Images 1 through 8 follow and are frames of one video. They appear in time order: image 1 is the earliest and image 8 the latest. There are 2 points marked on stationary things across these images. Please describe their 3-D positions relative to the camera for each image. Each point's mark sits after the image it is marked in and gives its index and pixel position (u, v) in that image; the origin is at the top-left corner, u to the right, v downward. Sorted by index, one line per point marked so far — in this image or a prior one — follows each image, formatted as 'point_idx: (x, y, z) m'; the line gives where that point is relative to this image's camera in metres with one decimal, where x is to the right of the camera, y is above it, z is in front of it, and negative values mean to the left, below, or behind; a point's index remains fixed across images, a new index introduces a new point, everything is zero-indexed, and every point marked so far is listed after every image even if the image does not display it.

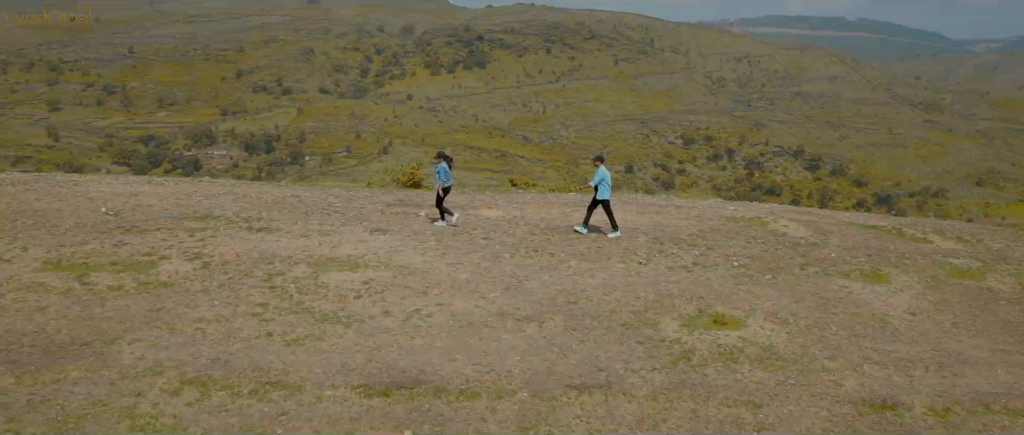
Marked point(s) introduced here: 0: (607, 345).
0: (+1.3, -1.7, +10.8) m
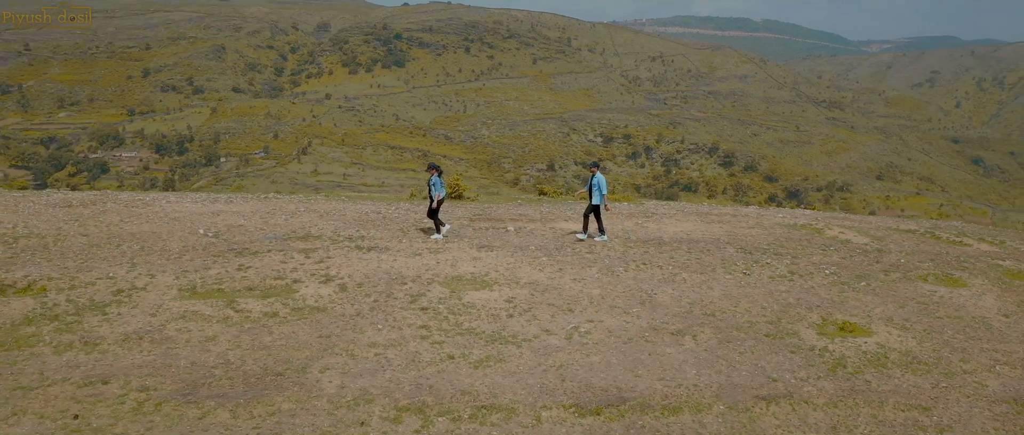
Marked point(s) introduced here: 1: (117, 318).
0: (+3.6, -1.9, +11.4) m
1: (-5.3, -1.4, +11.0) m
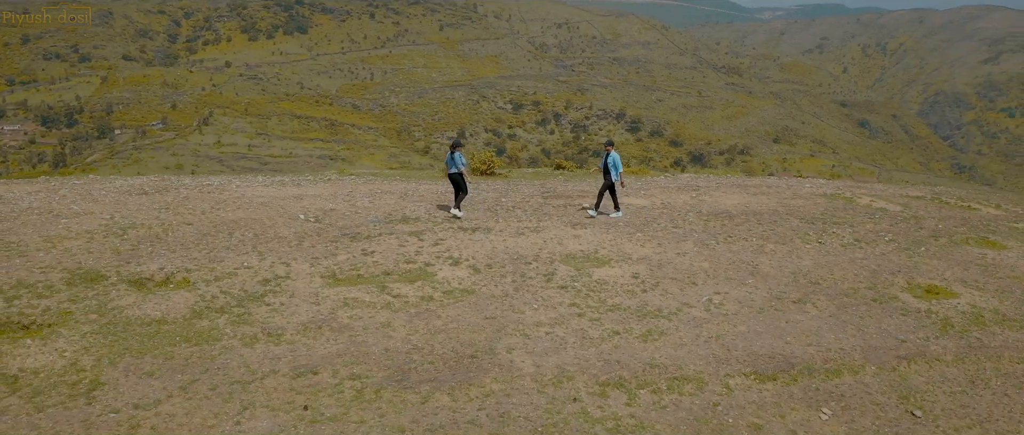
0: (+5.7, -1.5, +12.5) m
1: (-3.1, -1.2, +11.0) m
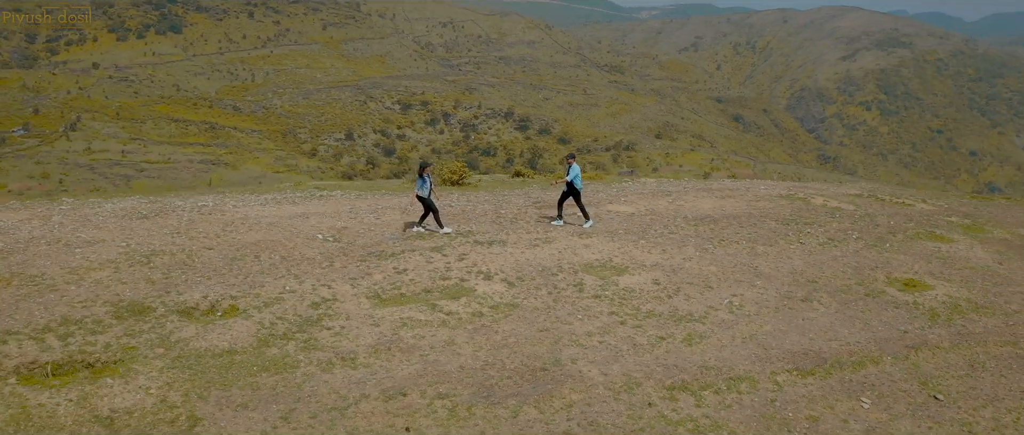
0: (+6.3, -1.6, +13.7) m
1: (-2.2, -1.5, +11.1) m
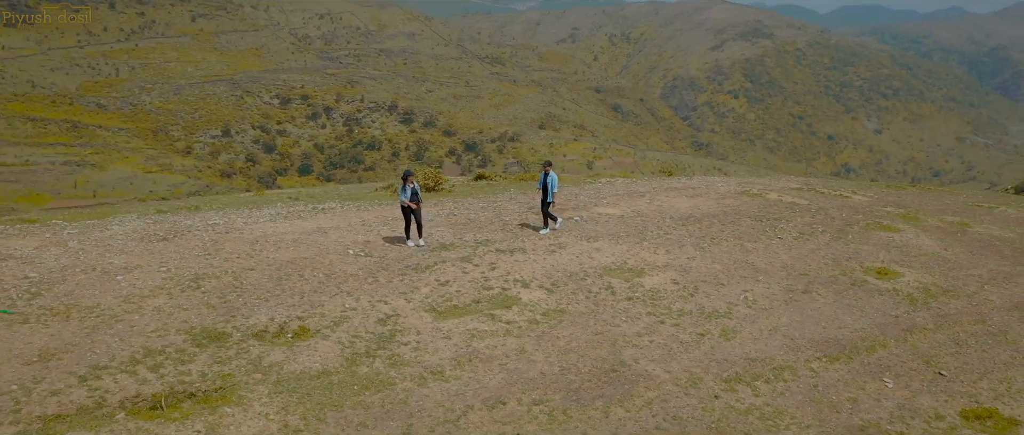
0: (+6.8, -1.5, +15.4) m
1: (-1.3, -1.8, +11.5) m
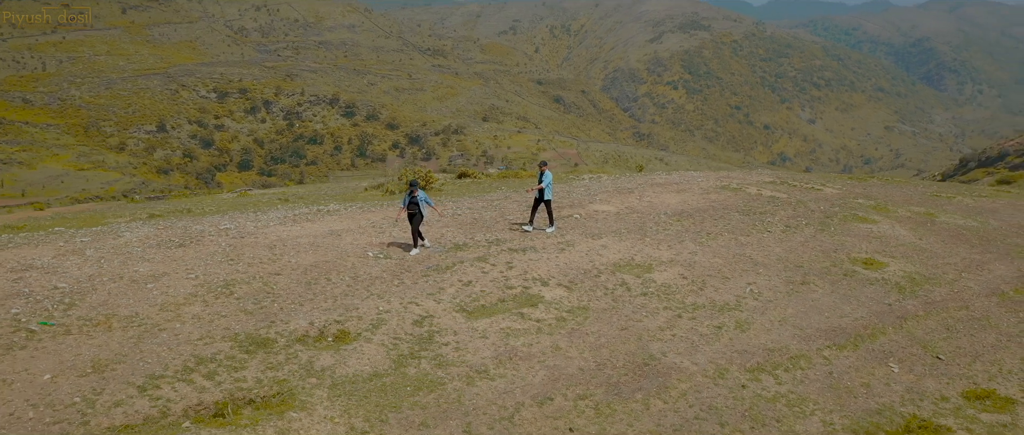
0: (+7.0, -1.4, +16.3) m
1: (-0.7, -1.9, +11.8) m
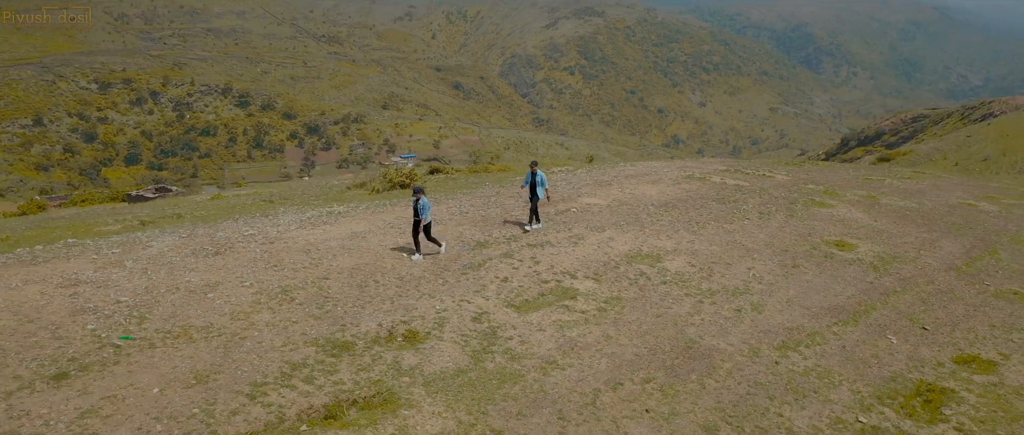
0: (+7.3, -1.1, +17.9) m
1: (+0.2, -1.9, +12.6) m
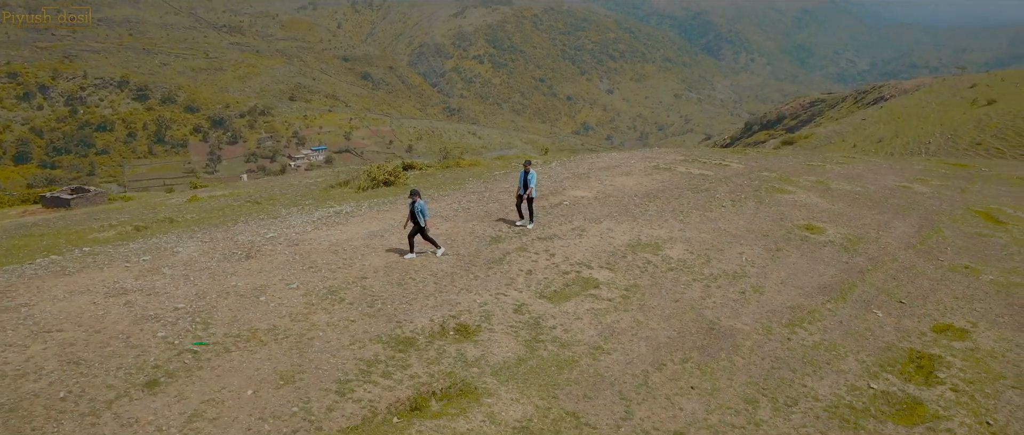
0: (+7.4, -0.8, +19.5) m
1: (+0.9, -1.8, +13.4) m
